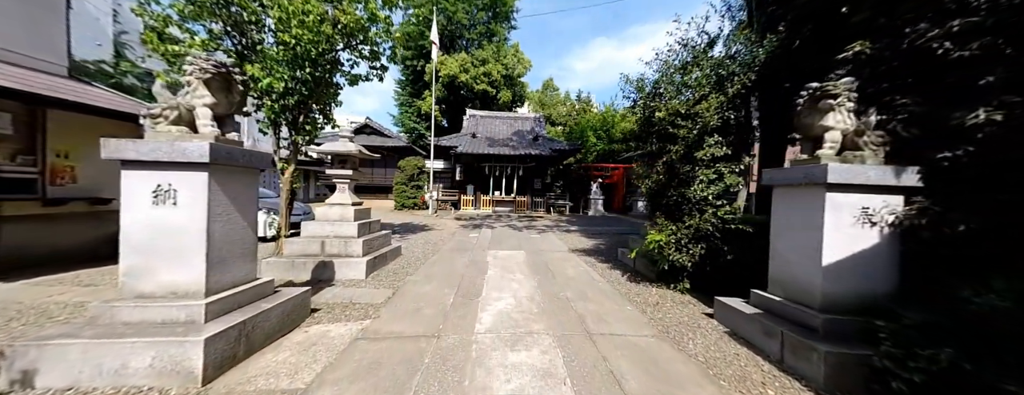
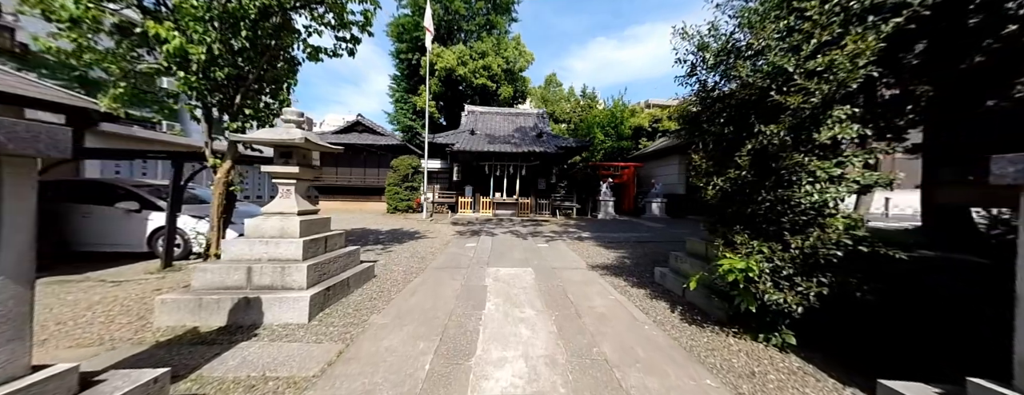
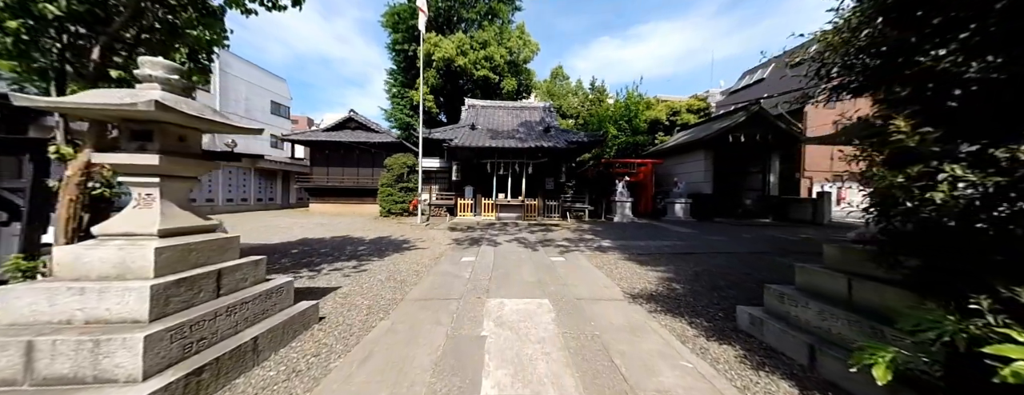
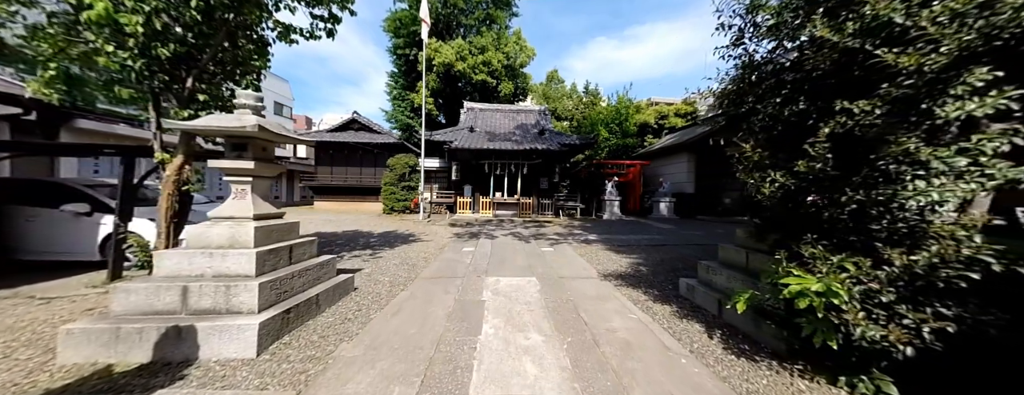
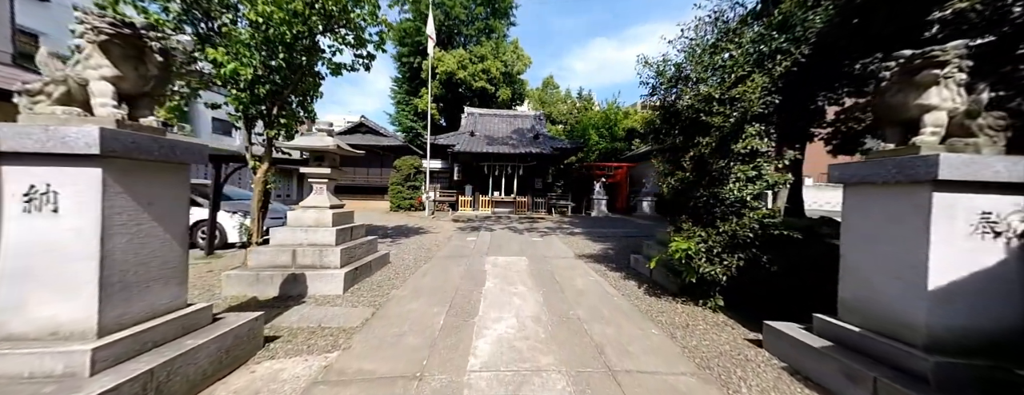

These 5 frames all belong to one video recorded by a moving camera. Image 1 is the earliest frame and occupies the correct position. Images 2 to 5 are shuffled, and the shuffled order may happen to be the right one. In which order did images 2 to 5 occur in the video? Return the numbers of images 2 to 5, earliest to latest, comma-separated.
5, 2, 4, 3
